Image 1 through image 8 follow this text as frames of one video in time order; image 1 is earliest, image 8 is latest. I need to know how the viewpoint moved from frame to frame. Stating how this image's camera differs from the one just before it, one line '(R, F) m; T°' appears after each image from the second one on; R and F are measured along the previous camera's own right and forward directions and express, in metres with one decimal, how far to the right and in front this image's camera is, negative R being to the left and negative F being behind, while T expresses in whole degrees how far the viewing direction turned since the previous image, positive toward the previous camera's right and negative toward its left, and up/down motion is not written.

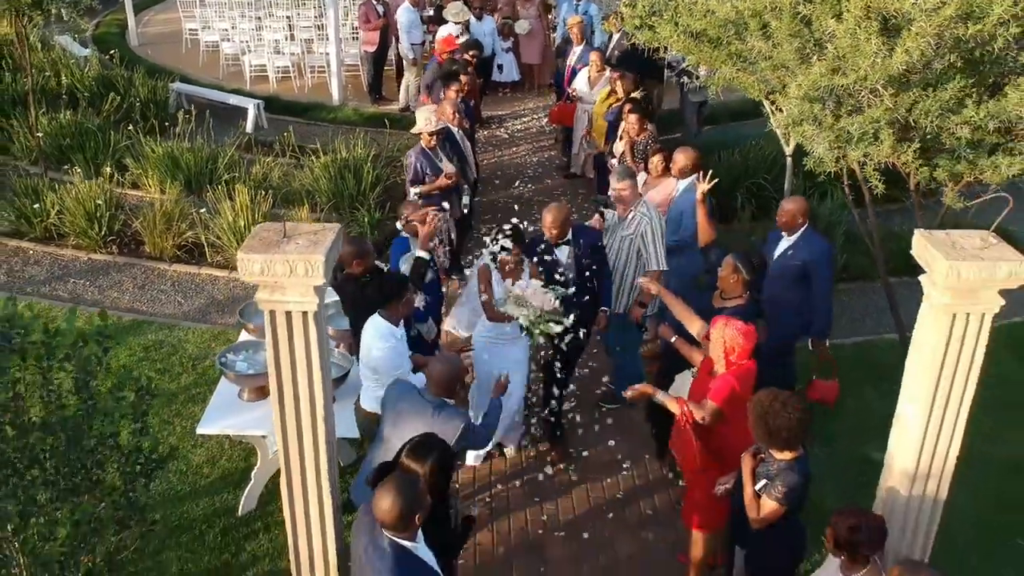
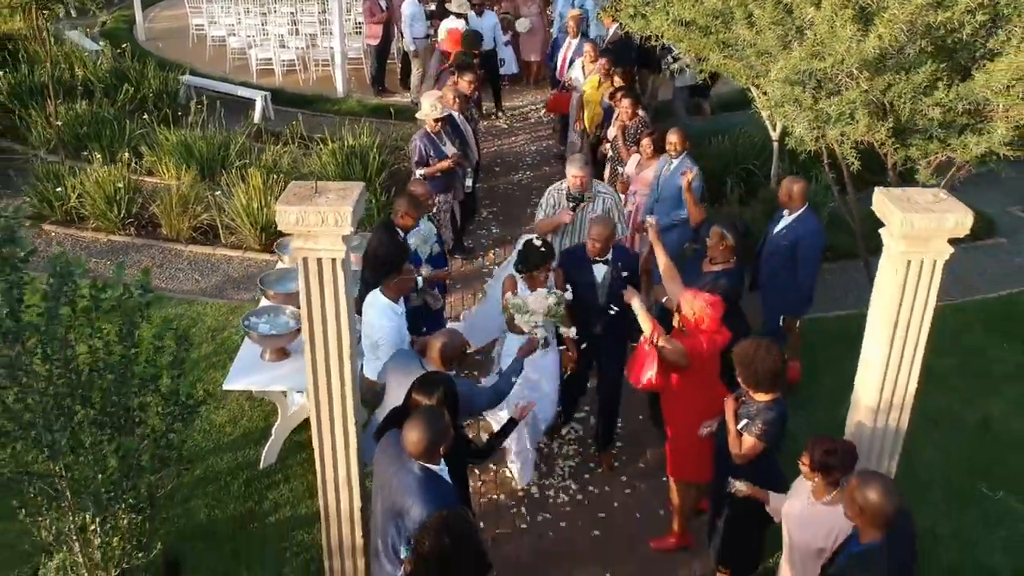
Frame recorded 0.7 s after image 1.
(0.0, -0.4) m; 0°
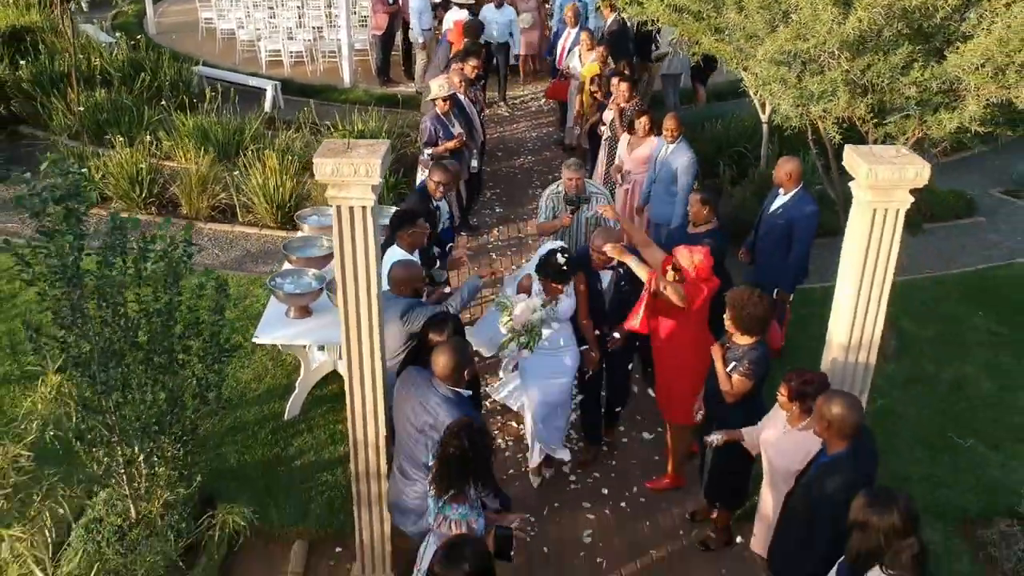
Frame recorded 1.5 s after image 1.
(0.0, -0.4) m; 0°
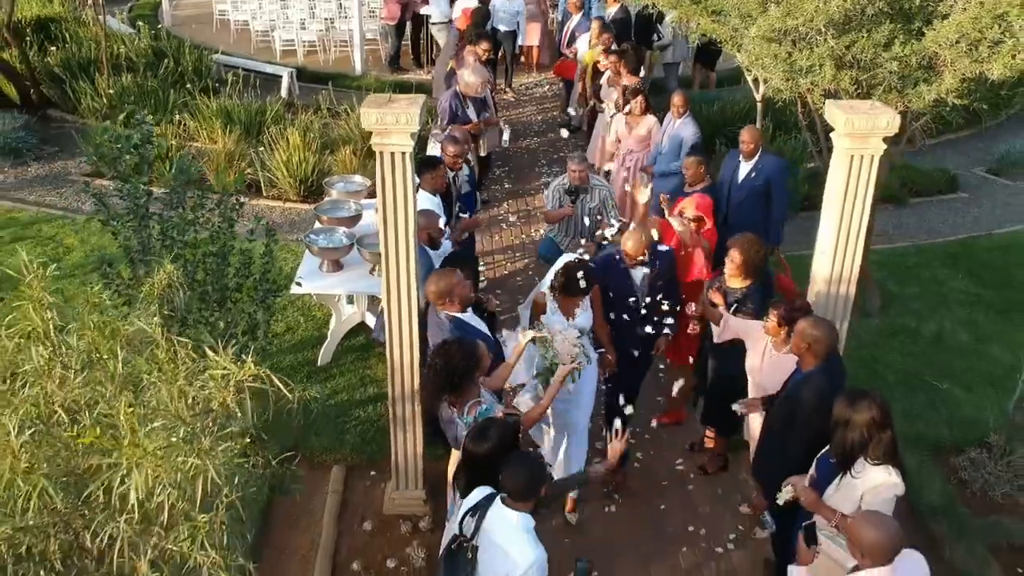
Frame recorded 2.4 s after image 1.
(-0.1, -0.5) m; 0°
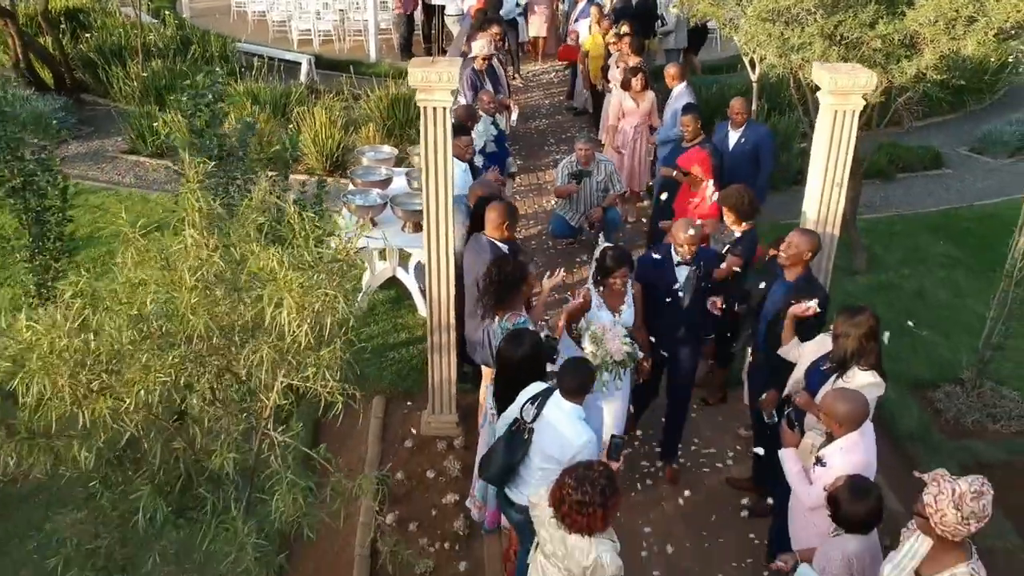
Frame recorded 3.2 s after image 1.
(-0.2, -0.6) m; 0°
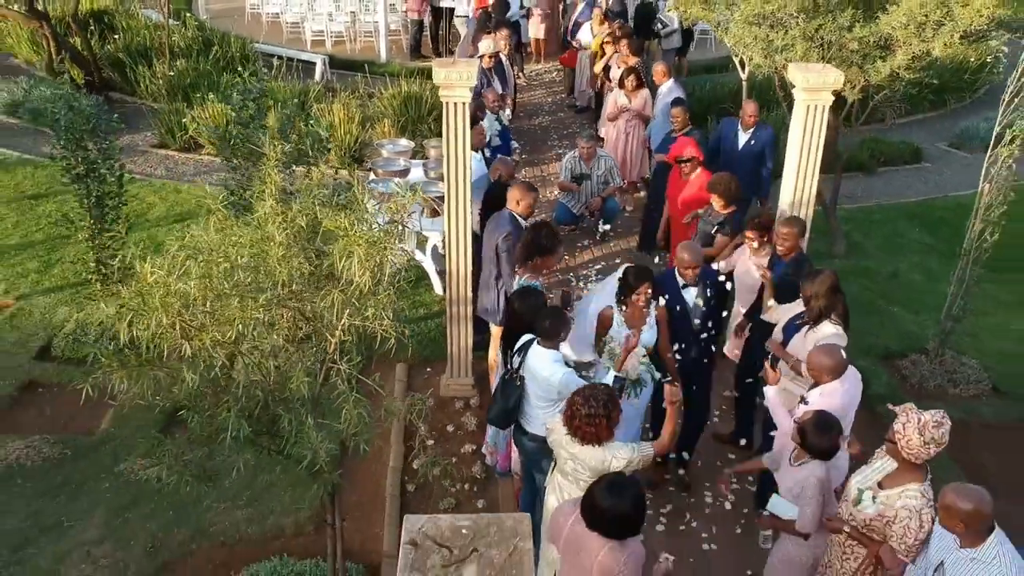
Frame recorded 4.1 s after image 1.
(-0.1, -0.7) m; 0°
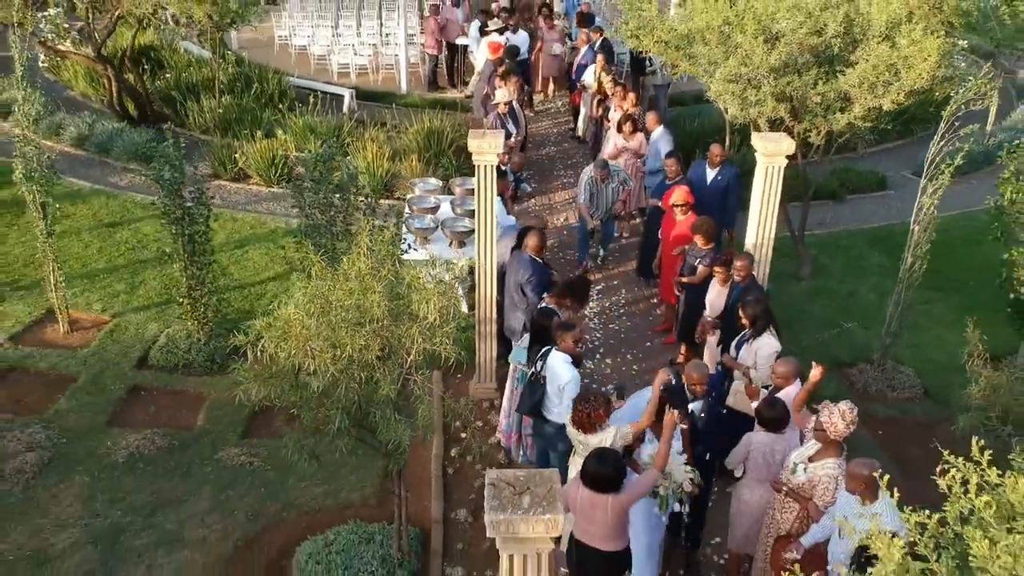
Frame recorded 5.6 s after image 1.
(-0.1, -1.4) m; 0°
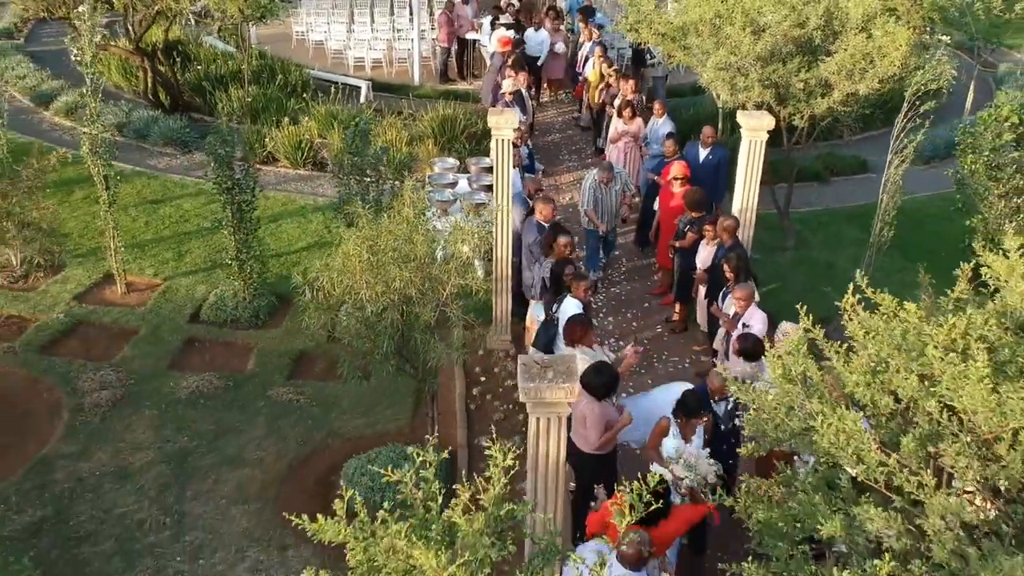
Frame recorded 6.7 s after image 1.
(-0.1, -1.0) m; 0°
